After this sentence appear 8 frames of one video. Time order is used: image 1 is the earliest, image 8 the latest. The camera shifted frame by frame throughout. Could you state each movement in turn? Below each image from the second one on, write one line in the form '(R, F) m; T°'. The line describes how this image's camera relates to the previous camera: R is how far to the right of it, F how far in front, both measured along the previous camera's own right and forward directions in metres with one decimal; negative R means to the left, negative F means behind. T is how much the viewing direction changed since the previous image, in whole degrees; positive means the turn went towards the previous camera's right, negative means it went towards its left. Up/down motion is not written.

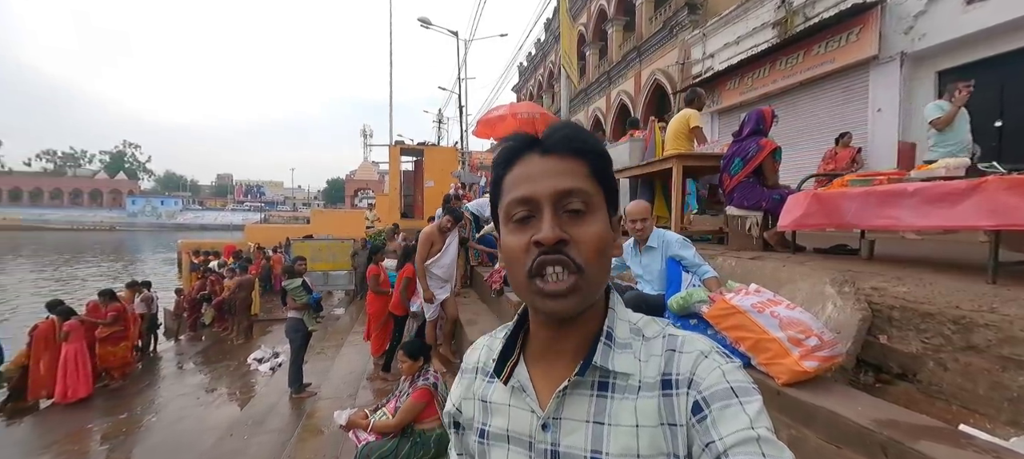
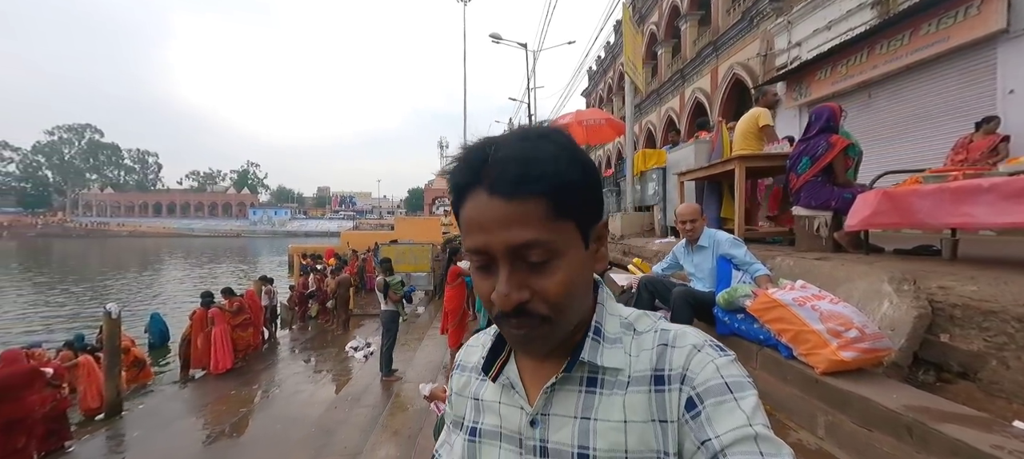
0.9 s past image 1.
(+0.1, -0.4) m; -11°
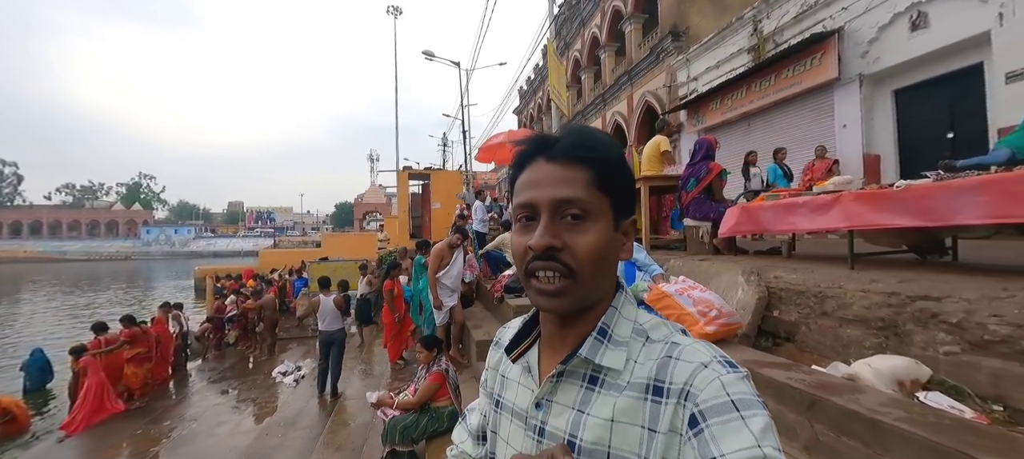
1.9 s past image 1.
(-0.1, -0.5) m; +10°
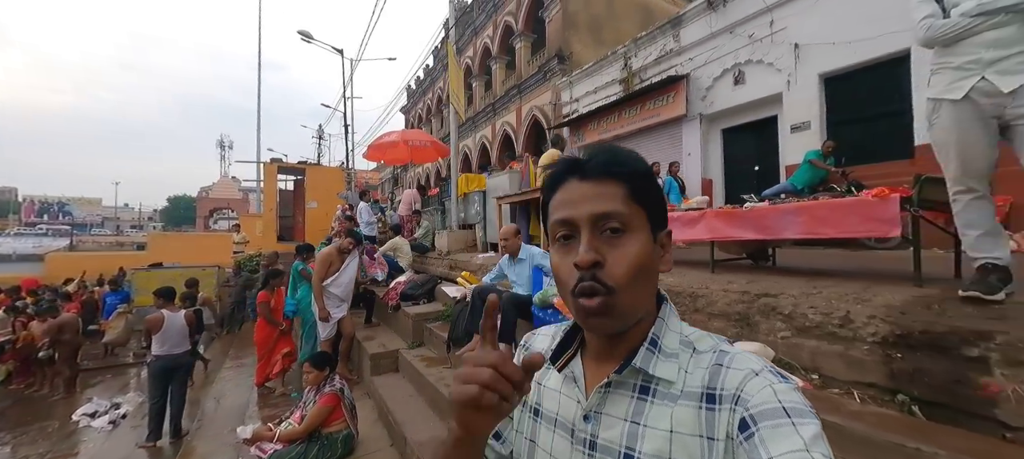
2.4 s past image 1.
(-0.3, +0.1) m; +17°
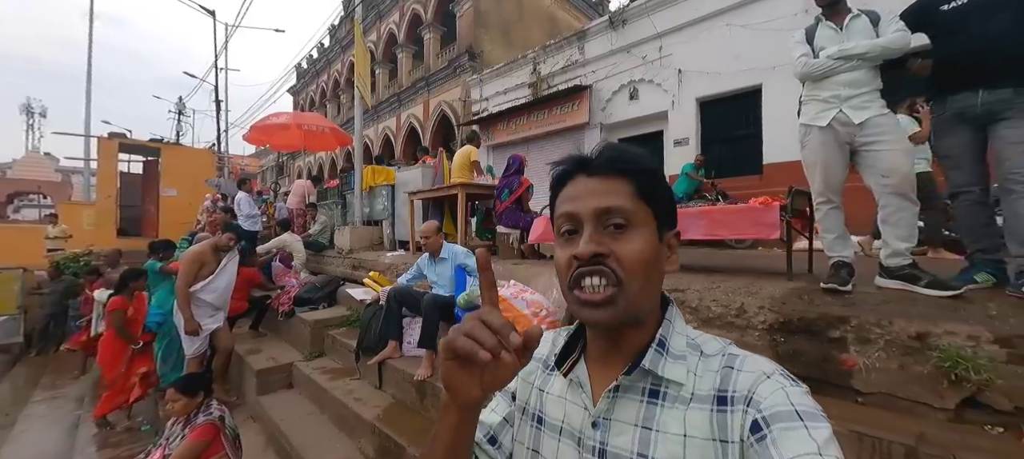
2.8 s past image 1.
(-0.2, +0.2) m; +15°
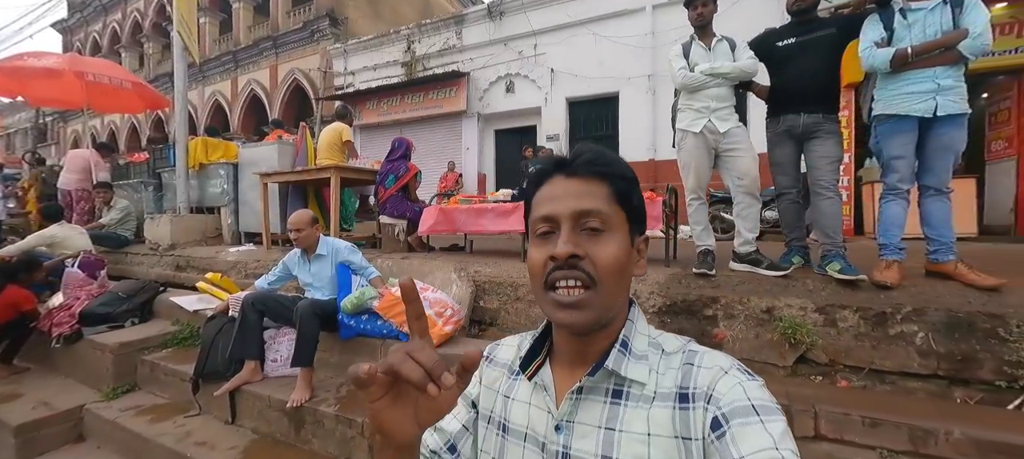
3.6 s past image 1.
(-0.3, +0.3) m; +20°
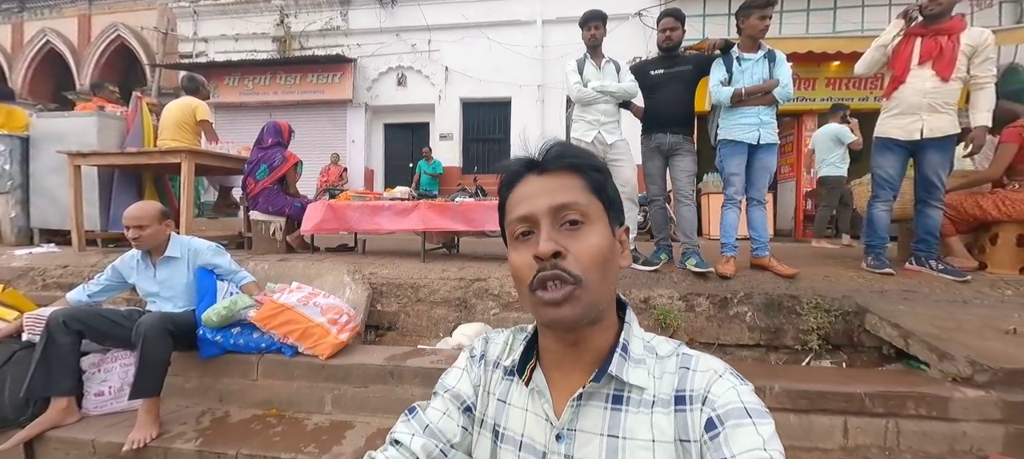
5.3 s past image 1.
(-0.1, 0.0) m; +17°
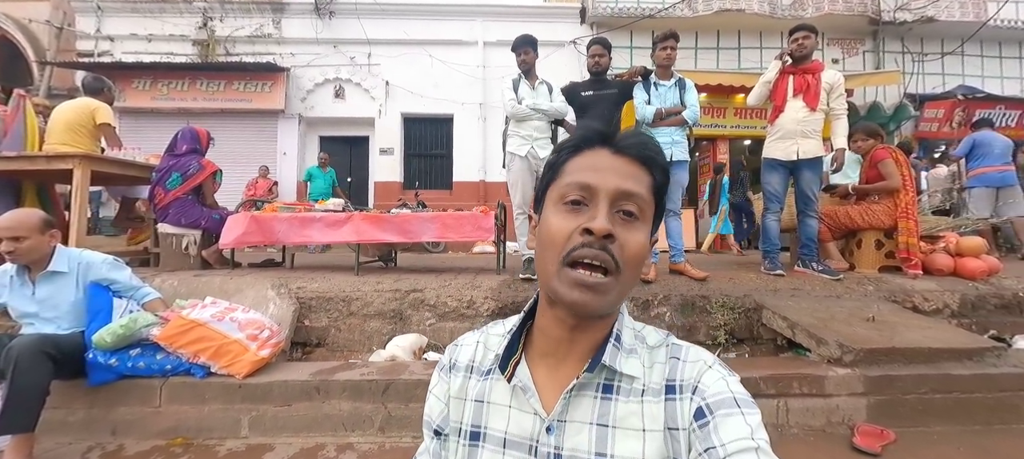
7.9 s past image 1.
(+0.1, -0.1) m; +8°
